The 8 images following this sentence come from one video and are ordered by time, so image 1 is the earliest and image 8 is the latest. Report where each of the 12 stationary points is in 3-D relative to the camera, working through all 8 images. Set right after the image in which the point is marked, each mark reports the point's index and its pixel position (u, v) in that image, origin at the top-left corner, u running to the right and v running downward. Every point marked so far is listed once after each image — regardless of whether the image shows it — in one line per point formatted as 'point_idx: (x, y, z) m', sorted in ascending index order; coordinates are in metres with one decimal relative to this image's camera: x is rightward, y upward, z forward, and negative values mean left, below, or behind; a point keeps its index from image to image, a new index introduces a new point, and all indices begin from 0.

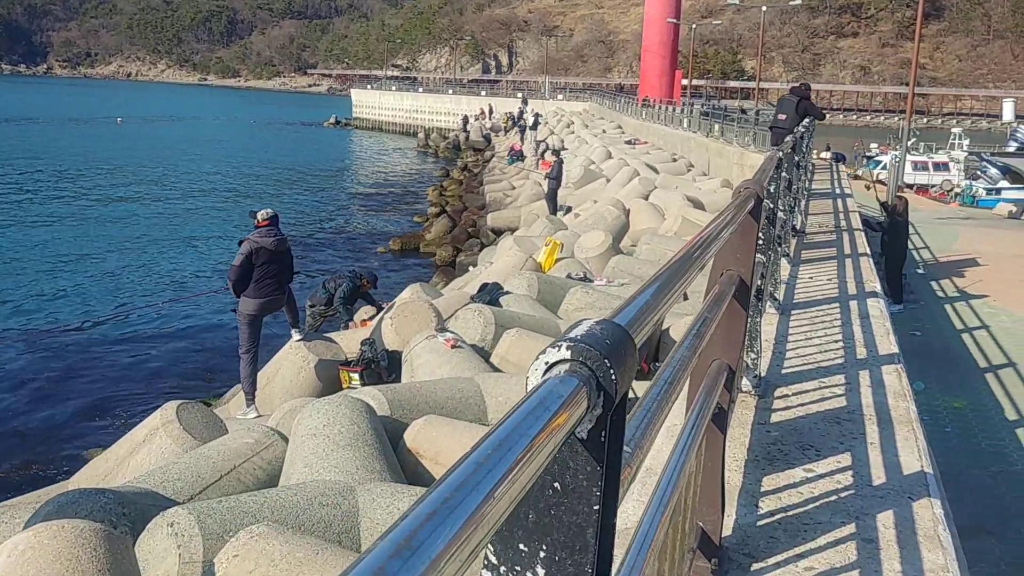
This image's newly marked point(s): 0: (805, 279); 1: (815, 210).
0: (+2.2, +0.1, +7.5) m
1: (+3.7, +1.0, +12.3) m
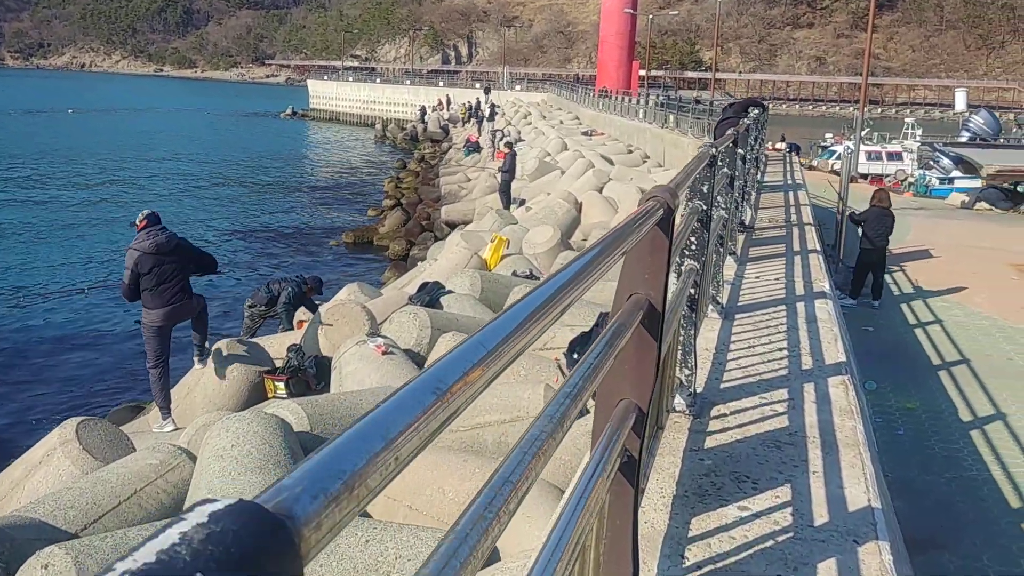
0: (+1.7, +0.1, +7.2) m
1: (+3.1, +1.0, +12.0) m
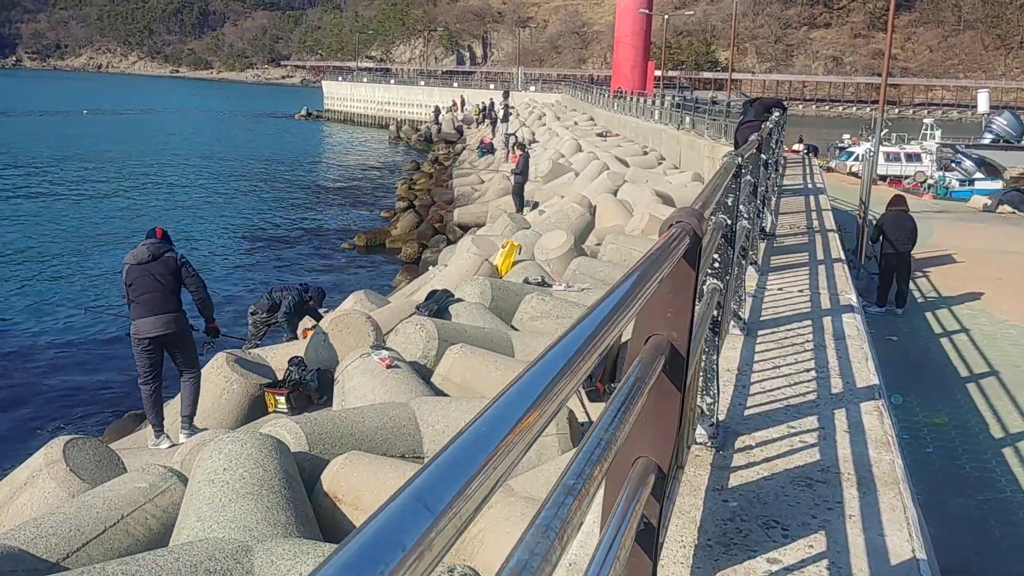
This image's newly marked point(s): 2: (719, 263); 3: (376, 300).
0: (+1.8, 0.0, +6.8) m
1: (+3.2, +0.9, +11.6) m
2: (+0.8, +0.1, +3.8) m
3: (-1.4, -0.1, +10.1) m
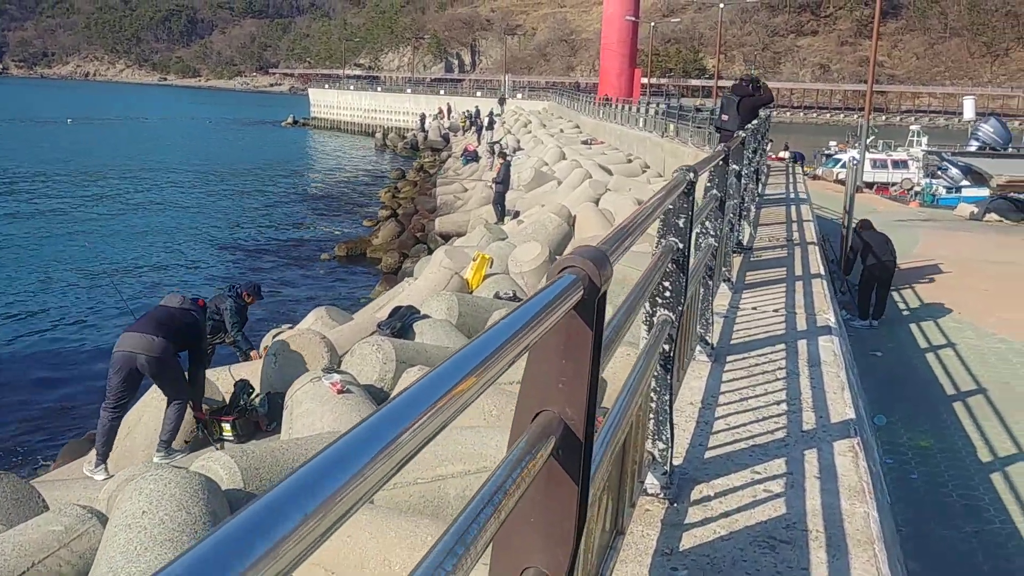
0: (+1.5, -0.1, +6.4) m
1: (+2.9, +0.8, +11.2) m
2: (+0.5, 0.0, +3.4) m
3: (-1.7, -0.3, +9.6) m
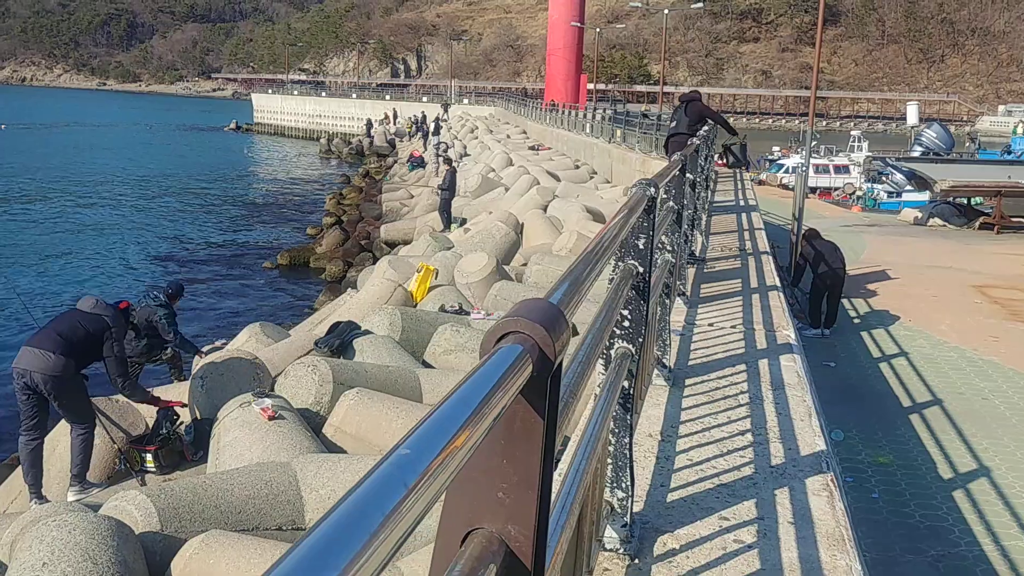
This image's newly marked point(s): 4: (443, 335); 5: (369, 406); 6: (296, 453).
0: (+1.2, -0.2, +6.1) m
1: (+2.3, +0.7, +11.0) m
2: (+0.4, -0.1, +3.0) m
3: (-2.2, -0.4, +9.1) m
4: (-0.6, -0.4, +8.6) m
5: (-0.9, -0.8, +6.6) m
6: (-1.3, -1.0, +5.9) m
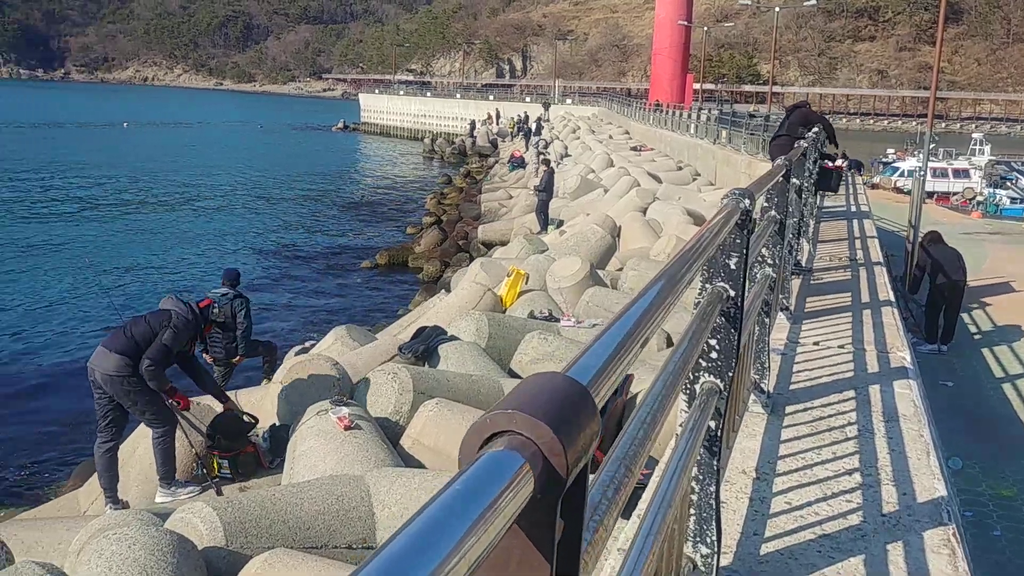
0: (+1.7, -0.3, +5.6) m
1: (+3.3, +0.6, +10.3) m
2: (+0.5, -0.2, +2.6) m
3: (-1.4, -0.4, +9.0) m
4: (+0.2, -0.5, +8.3) m
5: (-0.4, -0.8, +6.3) m
6: (-0.8, -1.0, +5.7) m
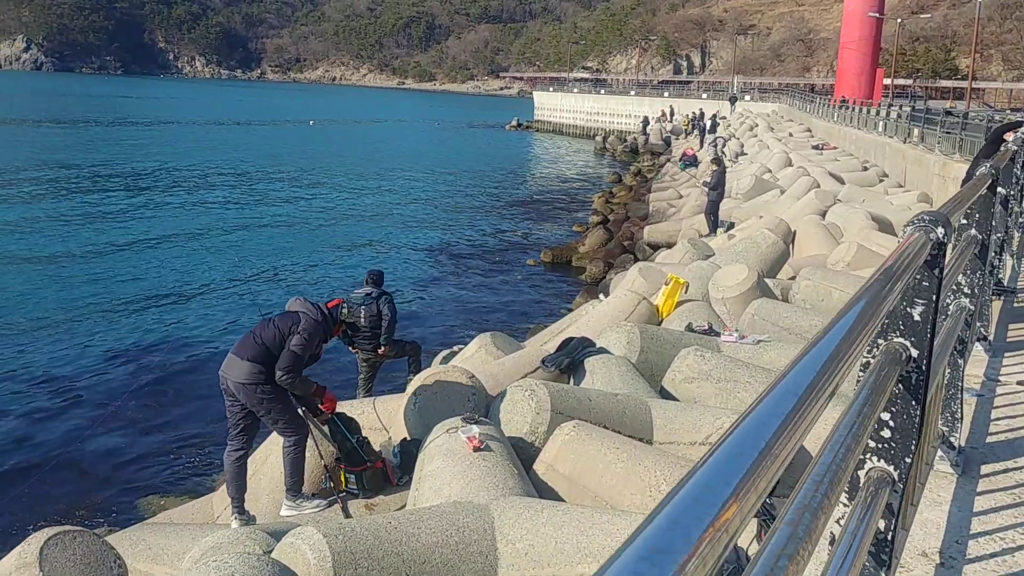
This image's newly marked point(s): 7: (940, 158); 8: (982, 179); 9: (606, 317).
0: (+2.4, -0.5, +4.7) m
1: (+4.8, +0.4, +9.1) m
2: (+0.8, -0.3, +2.0) m
3: (-0.1, -0.5, +8.6) m
4: (+1.3, -0.6, +7.6) m
5: (+0.4, -0.9, +5.7) m
6: (-0.1, -1.1, +5.3) m
7: (+8.0, +2.4, +18.7) m
8: (+1.7, +0.4, +3.6) m
9: (+0.9, -0.3, +9.6) m
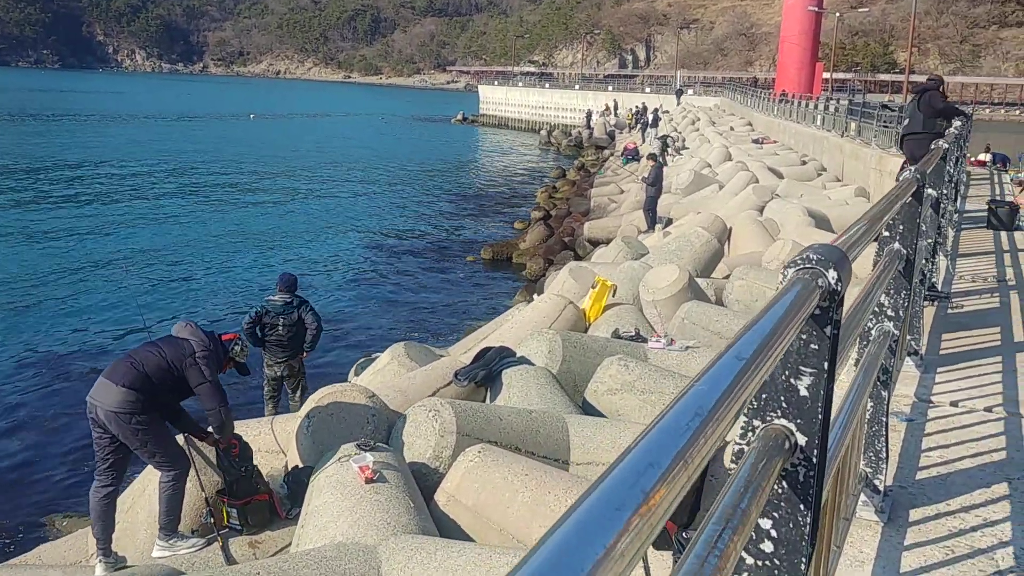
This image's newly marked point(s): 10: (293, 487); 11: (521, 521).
0: (+1.9, -0.5, +4.3) m
1: (+4.0, +0.4, +8.8) m
2: (+0.4, -0.3, +1.5) m
3: (-0.8, -0.5, +8.0) m
4: (+0.7, -0.6, +7.1) m
5: (-0.1, -1.0, +5.2) m
6: (-0.6, -1.2, +4.7) m
7: (+6.8, +2.5, +18.5) m
8: (+1.3, +0.4, +3.1) m
9: (+0.2, -0.3, +9.1) m
10: (-1.3, -1.1, +5.8) m
11: (0.0, -1.2, +5.0) m
